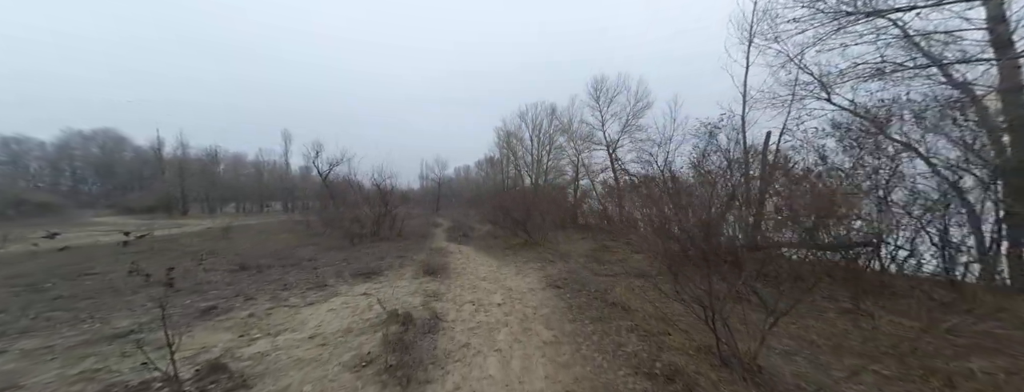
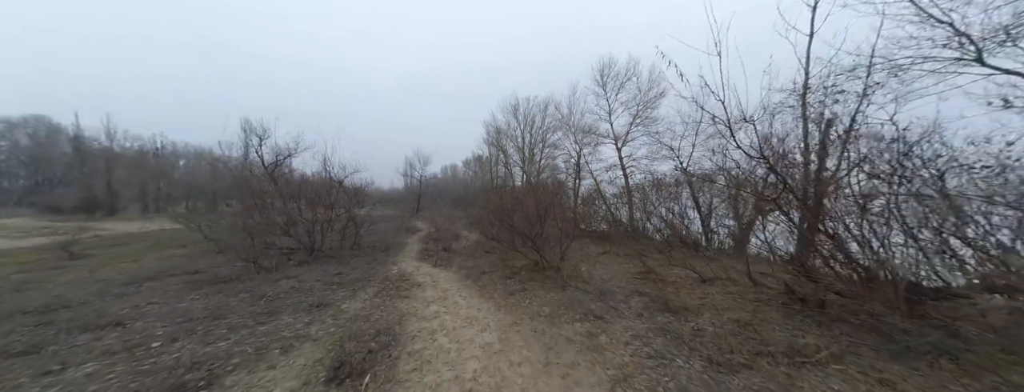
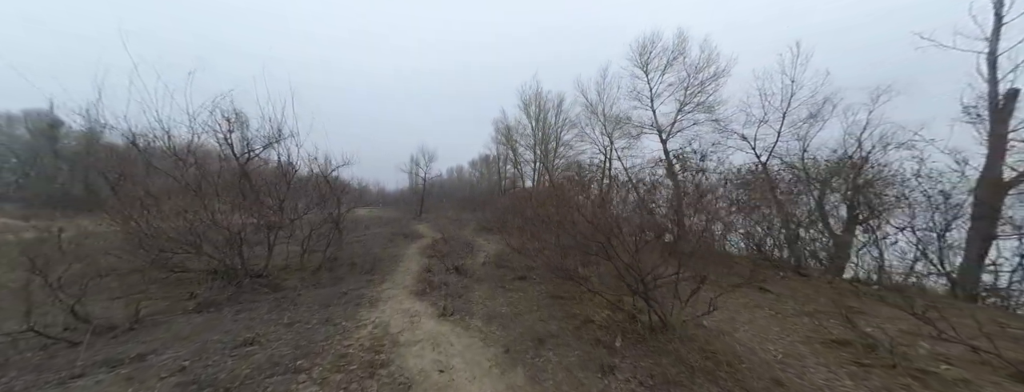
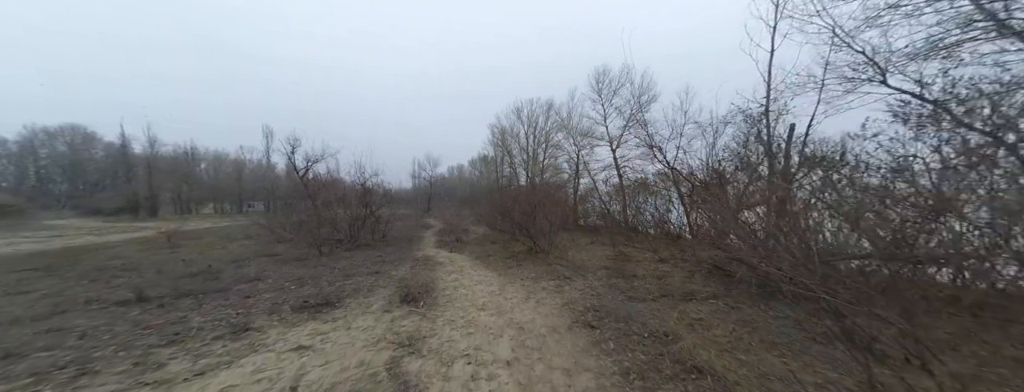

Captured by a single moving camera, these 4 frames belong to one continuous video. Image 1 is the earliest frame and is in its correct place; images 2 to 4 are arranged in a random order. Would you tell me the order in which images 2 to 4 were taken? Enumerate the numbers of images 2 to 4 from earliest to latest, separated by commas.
4, 2, 3
